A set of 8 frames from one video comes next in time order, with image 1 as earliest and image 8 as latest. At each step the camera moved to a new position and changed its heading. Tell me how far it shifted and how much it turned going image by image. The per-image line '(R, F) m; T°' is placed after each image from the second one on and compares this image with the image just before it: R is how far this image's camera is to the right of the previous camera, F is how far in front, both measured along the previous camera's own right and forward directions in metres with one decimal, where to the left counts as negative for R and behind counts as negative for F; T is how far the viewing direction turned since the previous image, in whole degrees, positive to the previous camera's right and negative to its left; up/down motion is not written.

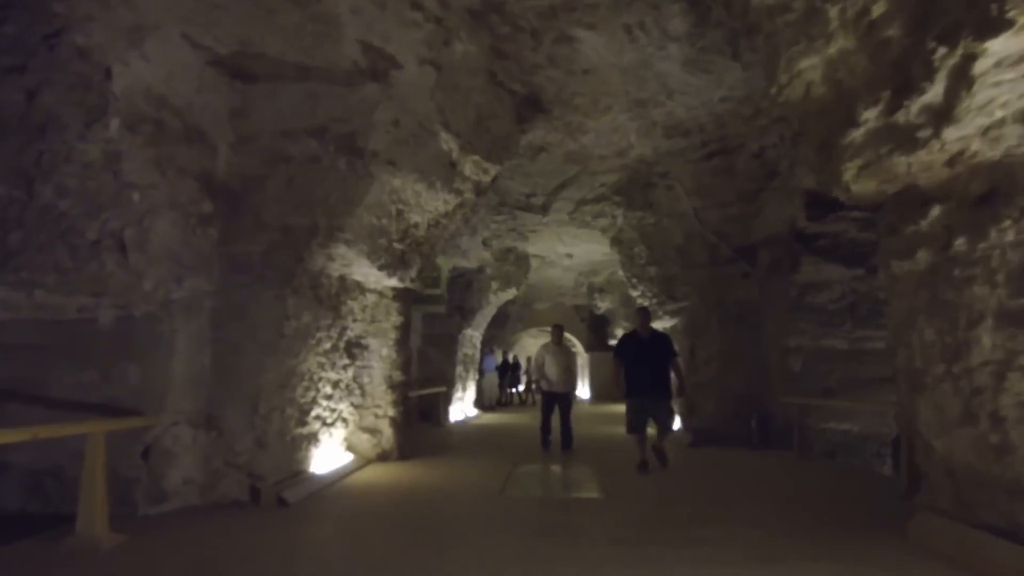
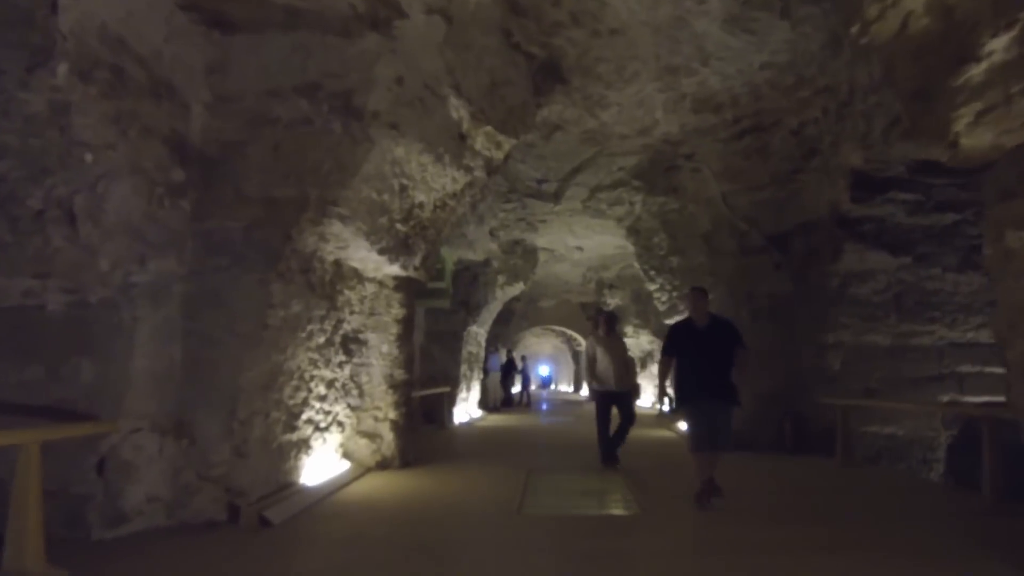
(-0.1, +0.7) m; 0°
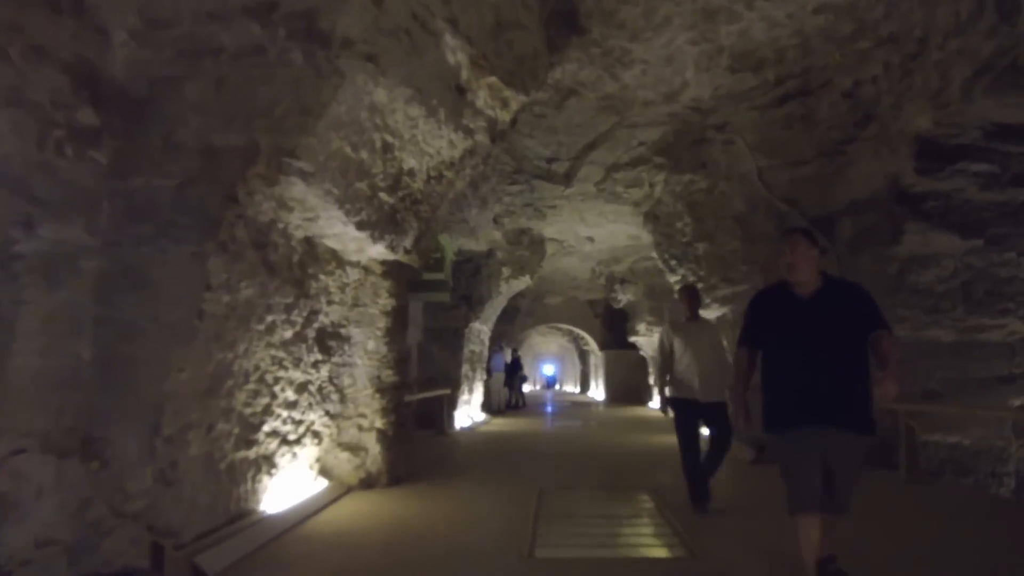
(0.0, +1.0) m; 0°
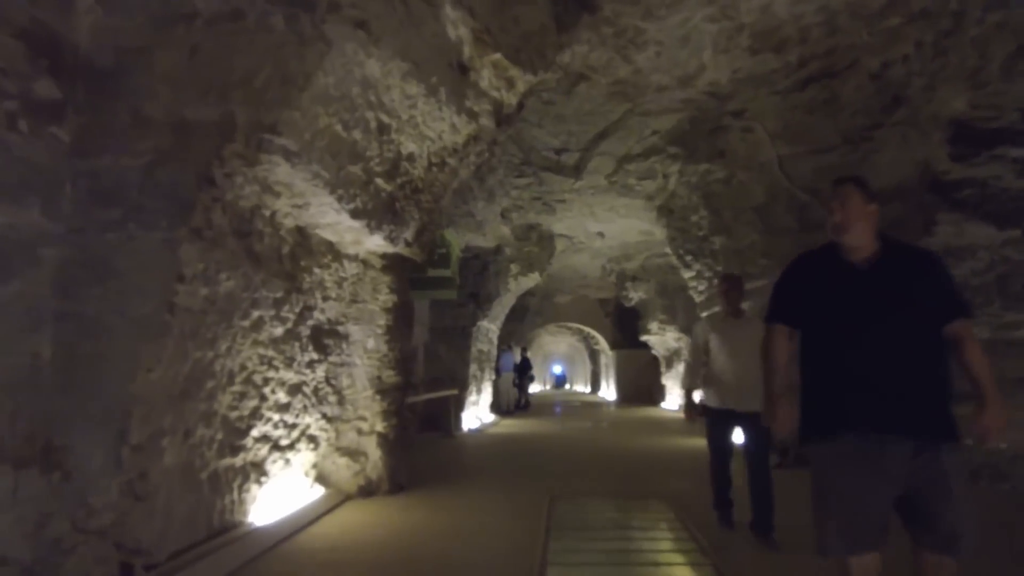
(0.0, +0.3) m; -1°
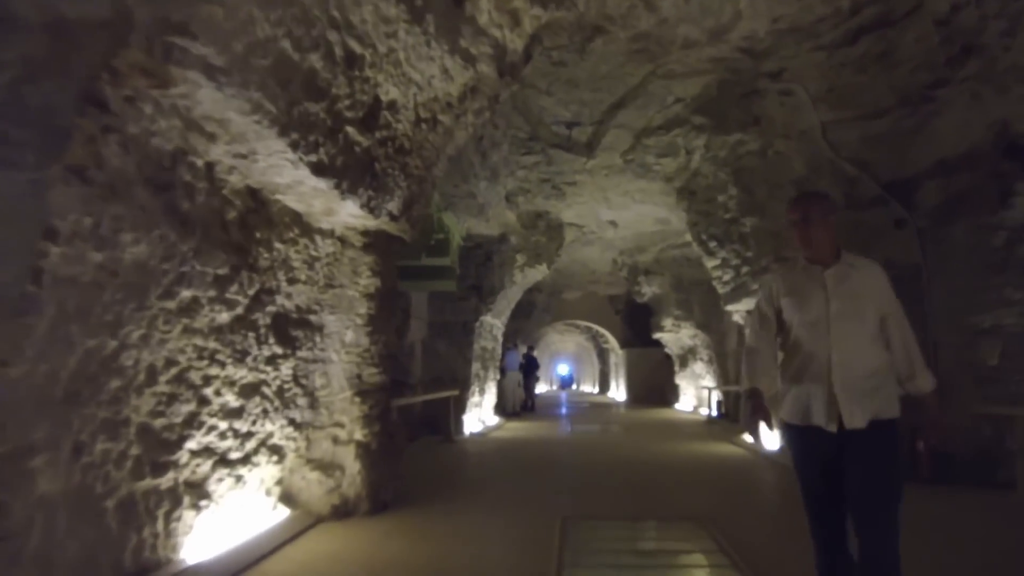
(0.0, +0.8) m; 0°
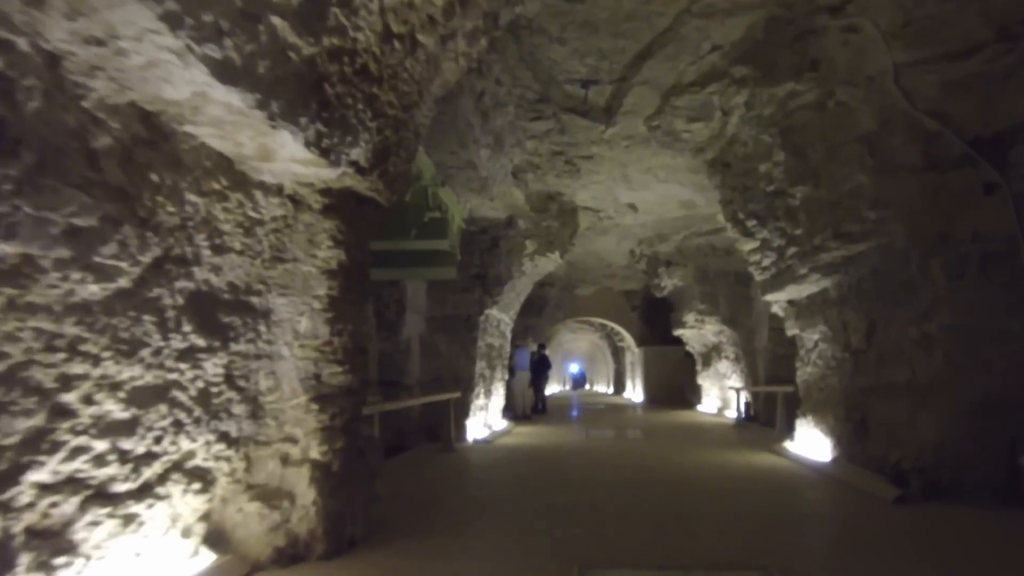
(0.0, +1.0) m; -1°
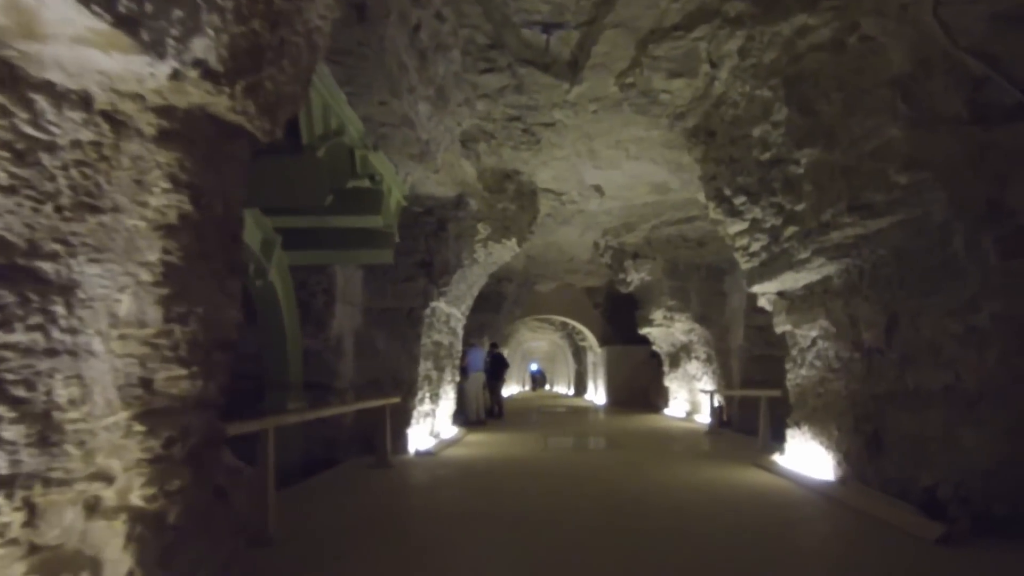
(+0.1, +1.0) m; +3°
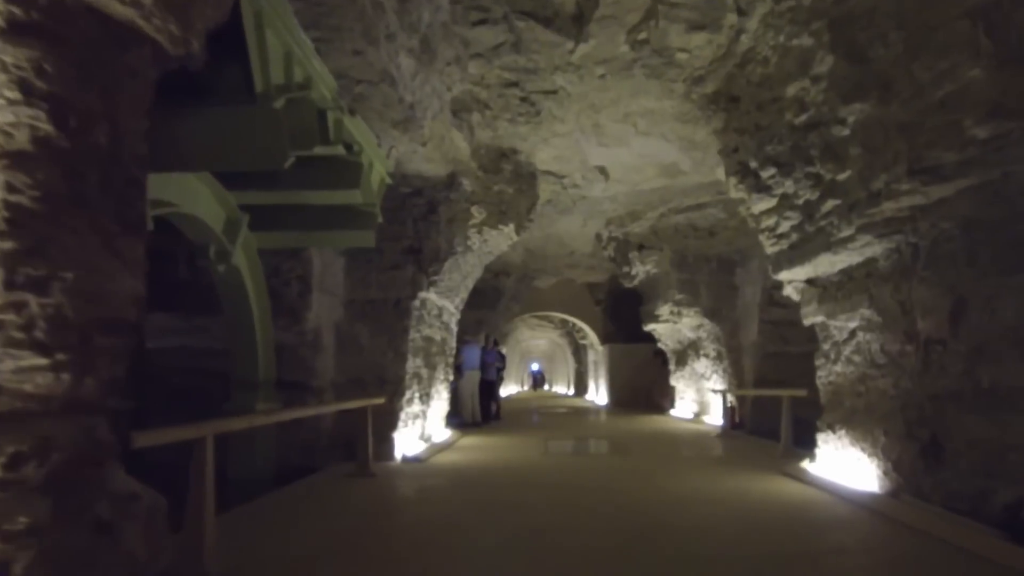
(0.0, +0.7) m; 0°
